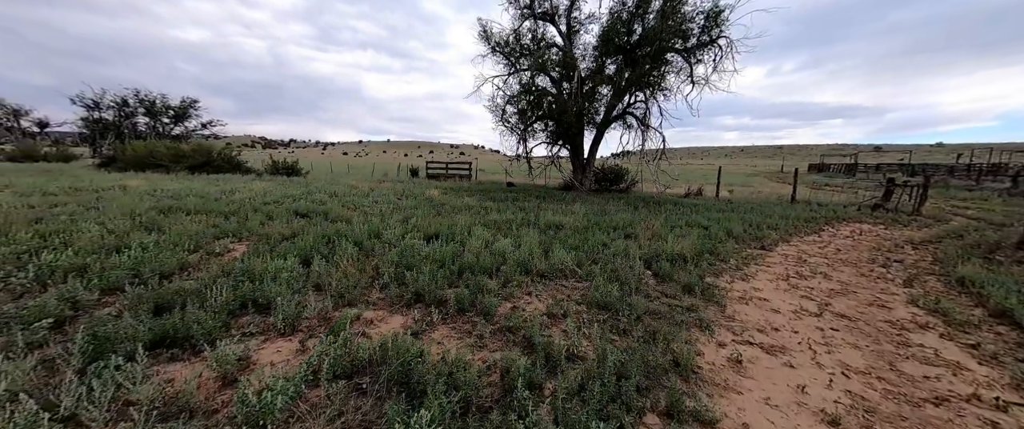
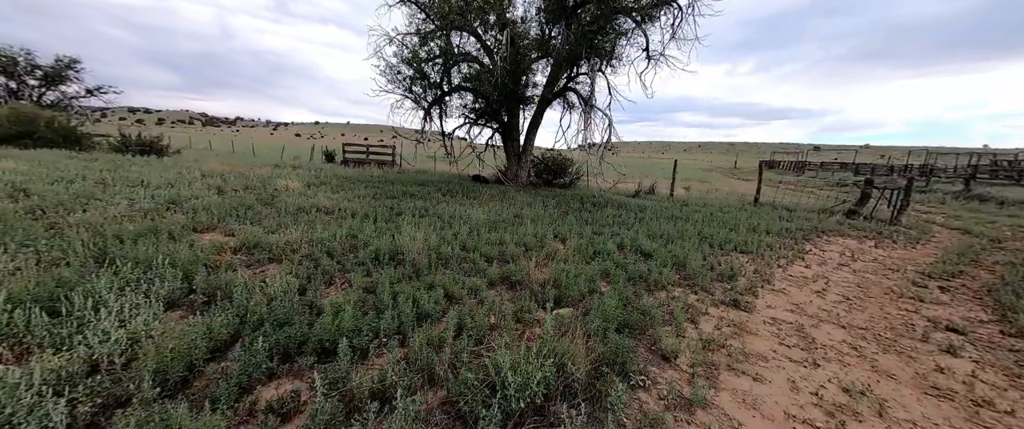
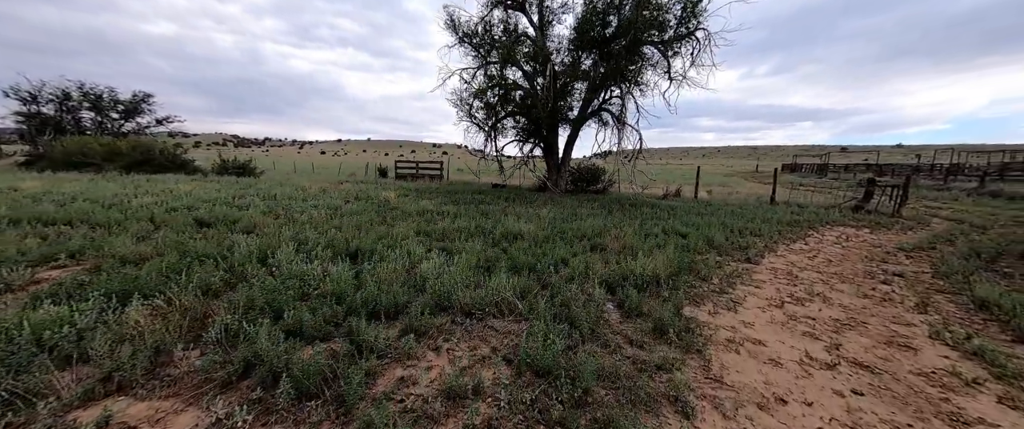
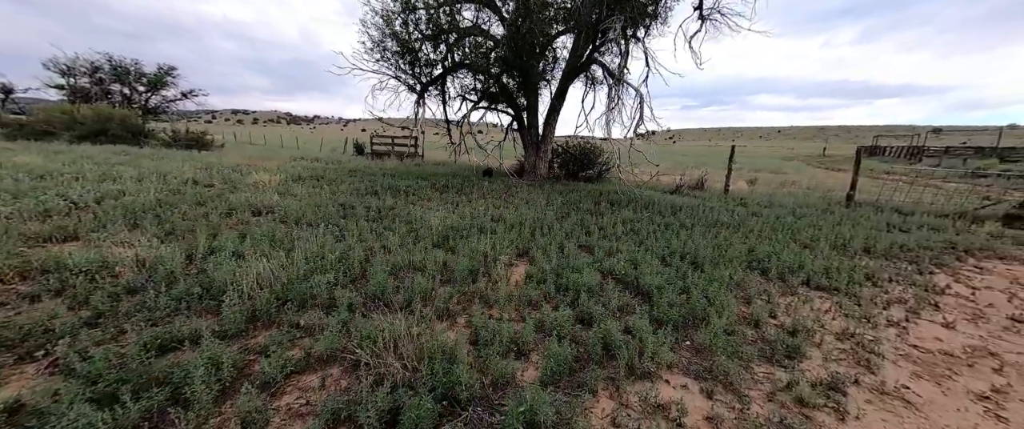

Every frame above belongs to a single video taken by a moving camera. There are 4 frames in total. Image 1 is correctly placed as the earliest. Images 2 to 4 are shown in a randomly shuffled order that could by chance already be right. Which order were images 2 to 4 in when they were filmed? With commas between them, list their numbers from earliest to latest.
3, 2, 4
